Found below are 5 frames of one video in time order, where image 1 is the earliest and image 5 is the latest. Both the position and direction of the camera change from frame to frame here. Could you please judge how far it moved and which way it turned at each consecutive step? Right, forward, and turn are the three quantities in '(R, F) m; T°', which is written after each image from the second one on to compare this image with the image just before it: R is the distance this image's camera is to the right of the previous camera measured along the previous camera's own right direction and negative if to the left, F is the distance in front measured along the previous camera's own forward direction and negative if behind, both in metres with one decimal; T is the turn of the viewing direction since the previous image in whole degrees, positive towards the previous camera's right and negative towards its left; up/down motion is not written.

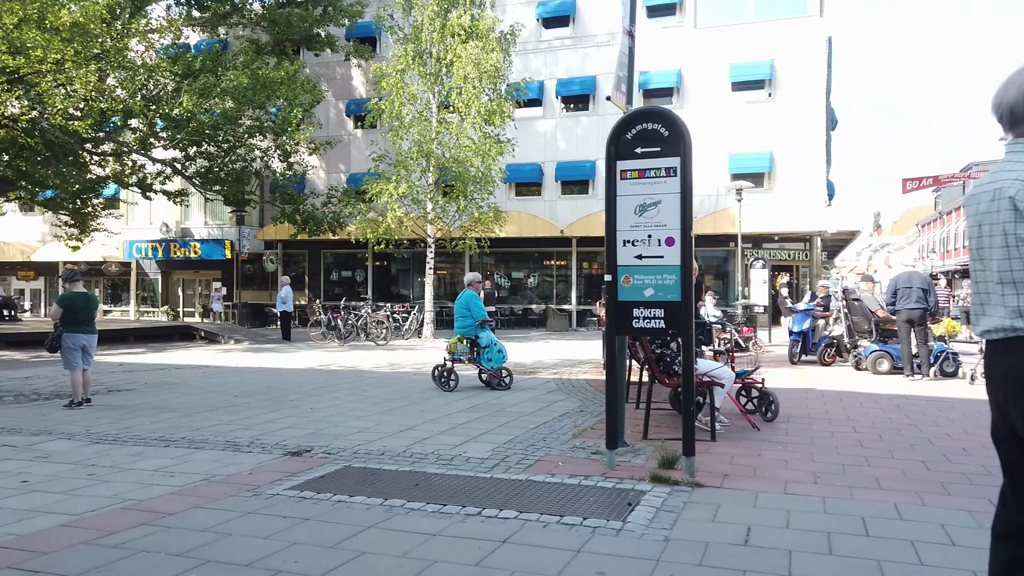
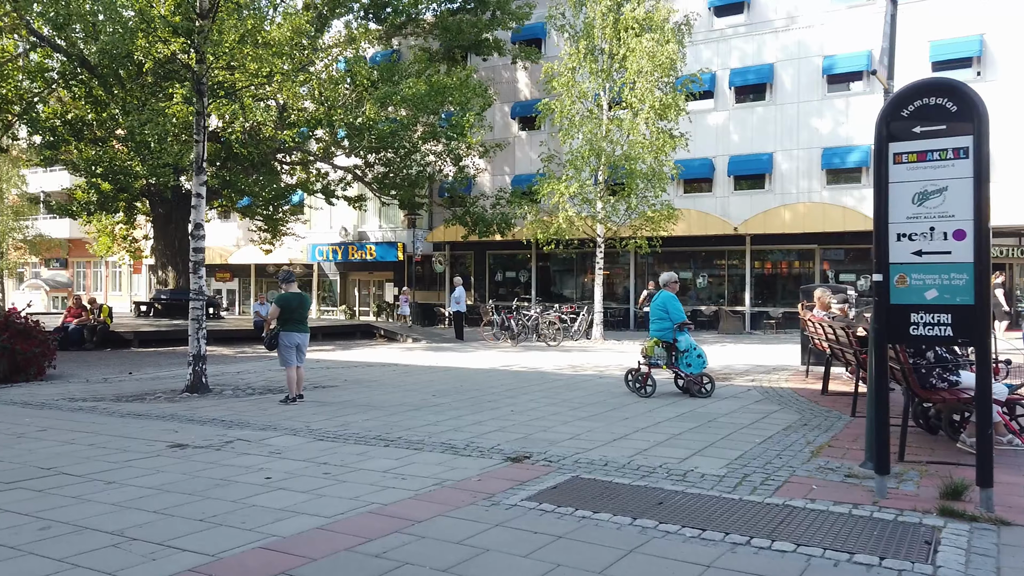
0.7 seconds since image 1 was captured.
(-0.6, +0.3) m; -11°
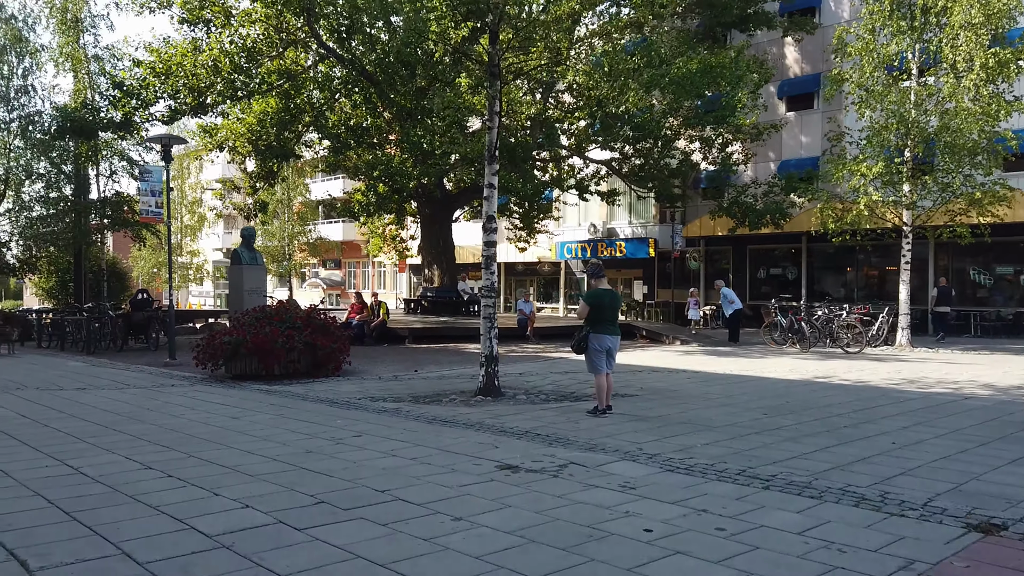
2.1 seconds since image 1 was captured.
(-1.3, +1.3) m; -17°
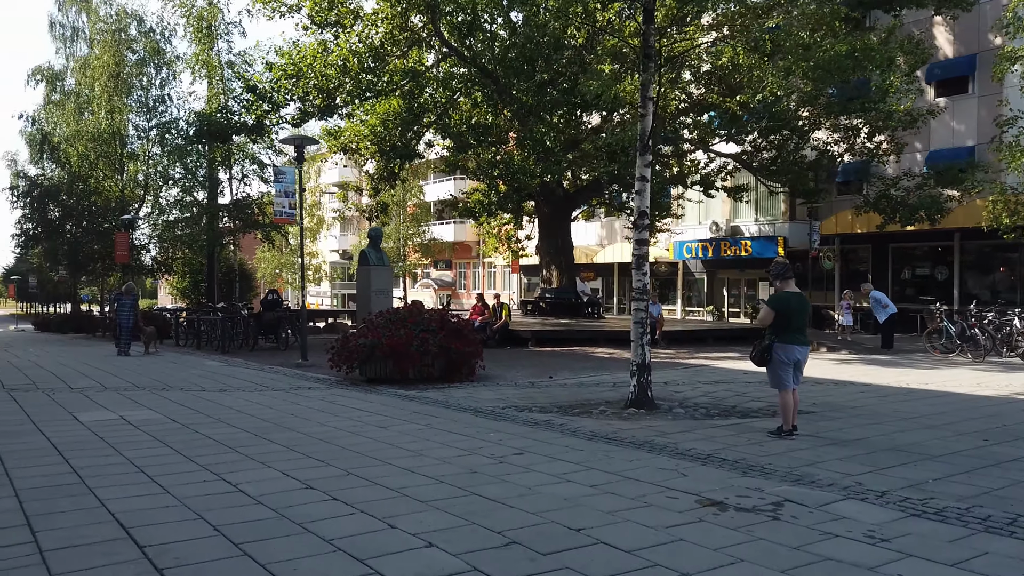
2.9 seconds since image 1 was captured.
(-0.7, +0.7) m; -8°
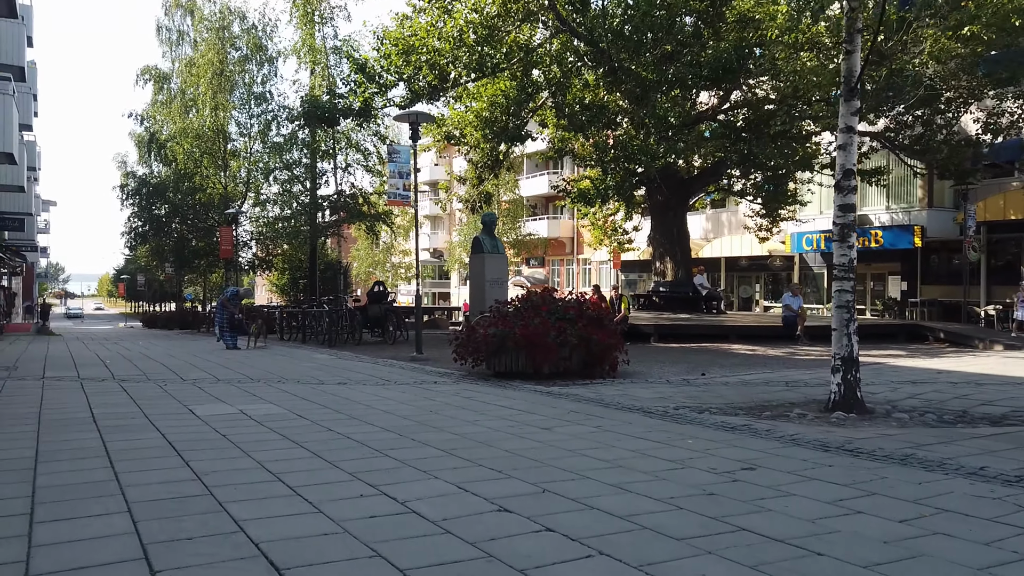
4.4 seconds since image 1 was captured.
(-1.0, +1.4) m; -6°
